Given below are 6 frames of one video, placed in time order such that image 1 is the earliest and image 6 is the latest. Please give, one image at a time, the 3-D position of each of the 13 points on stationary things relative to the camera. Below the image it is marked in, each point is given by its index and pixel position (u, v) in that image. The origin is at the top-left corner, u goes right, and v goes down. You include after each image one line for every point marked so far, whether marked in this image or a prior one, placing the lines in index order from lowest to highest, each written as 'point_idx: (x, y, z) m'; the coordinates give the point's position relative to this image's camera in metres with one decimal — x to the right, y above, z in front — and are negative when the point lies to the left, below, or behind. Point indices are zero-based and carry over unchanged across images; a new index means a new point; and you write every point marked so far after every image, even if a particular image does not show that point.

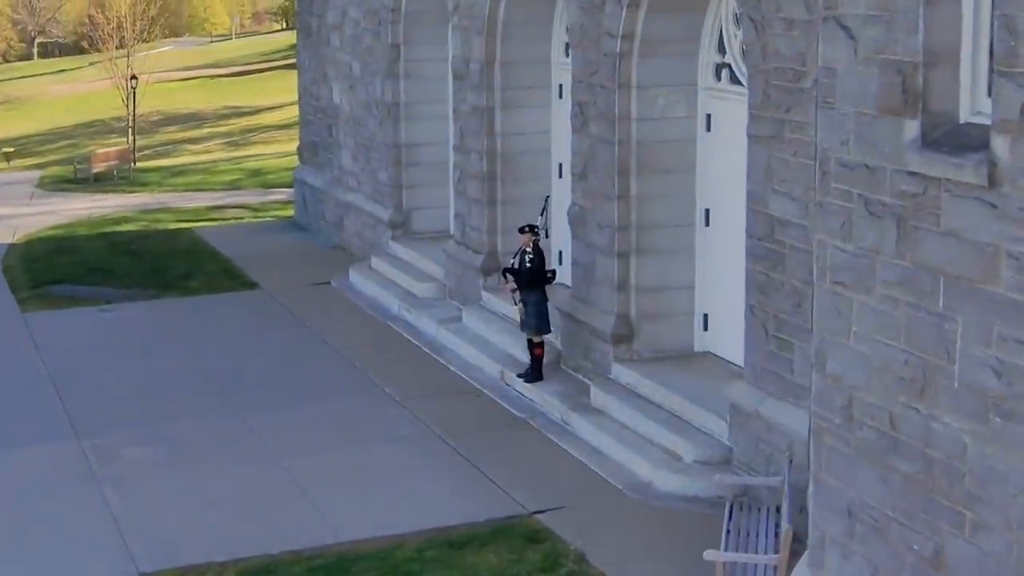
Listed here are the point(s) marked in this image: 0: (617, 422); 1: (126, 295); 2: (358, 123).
0: (+0.8, -1.0, +10.7) m
1: (-4.6, -0.1, +17.4) m
2: (-2.1, +2.2, +19.5) m
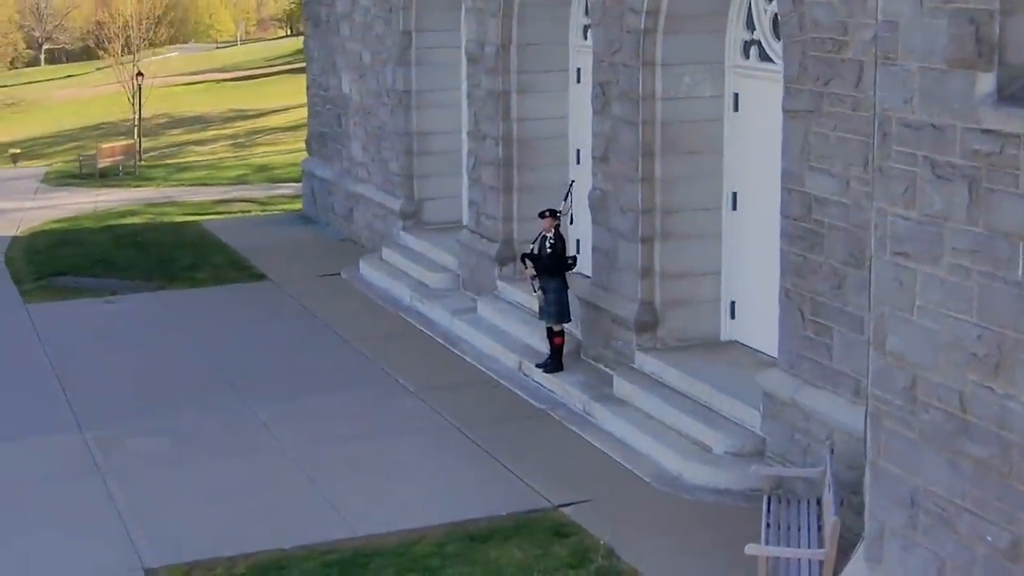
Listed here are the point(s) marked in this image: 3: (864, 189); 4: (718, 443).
0: (+0.9, -0.9, +10.3) m
1: (-4.5, 0.0, +17.0) m
2: (-1.9, +2.3, +19.1) m
3: (+1.9, +0.6, +8.0) m
4: (+1.3, -1.0, +9.3) m
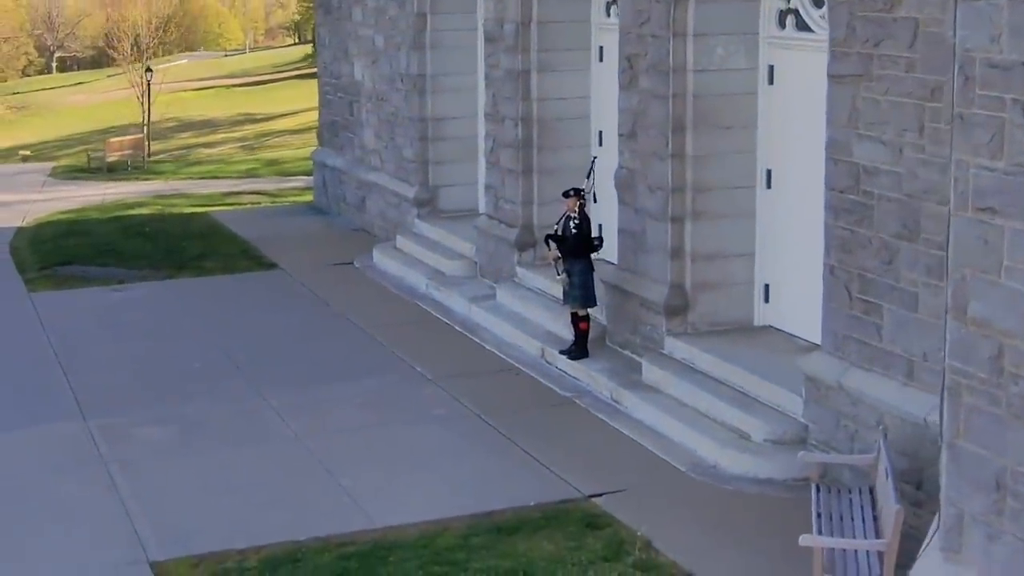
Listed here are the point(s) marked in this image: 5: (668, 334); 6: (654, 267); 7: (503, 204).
0: (+1.1, -0.8, +9.8) m
1: (-4.3, +0.1, +16.5) m
2: (-1.7, +2.4, +18.6) m
3: (+2.1, +0.7, +7.5) m
4: (+1.5, -0.9, +8.8) m
5: (+1.1, -0.3, +10.5) m
6: (+1.0, +0.2, +10.7) m
7: (-0.1, +0.8, +13.8) m
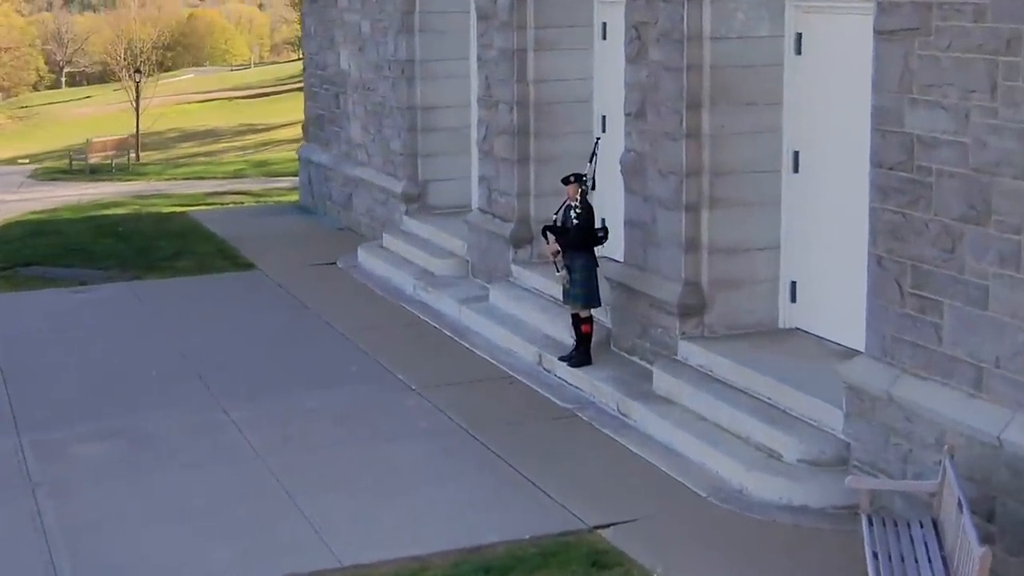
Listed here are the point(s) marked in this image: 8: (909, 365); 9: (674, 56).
0: (+1.1, -0.7, +8.5) m
1: (-4.3, +0.1, +15.3) m
2: (-1.7, +2.4, +17.4) m
3: (+2.1, +0.7, +6.3) m
4: (+1.4, -0.8, +7.5) m
5: (+1.1, -0.3, +9.3) m
6: (+1.0, +0.2, +9.4) m
7: (-0.1, +0.8, +12.6) m
8: (+1.9, -0.4, +6.9) m
9: (+1.0, +1.5, +9.2) m
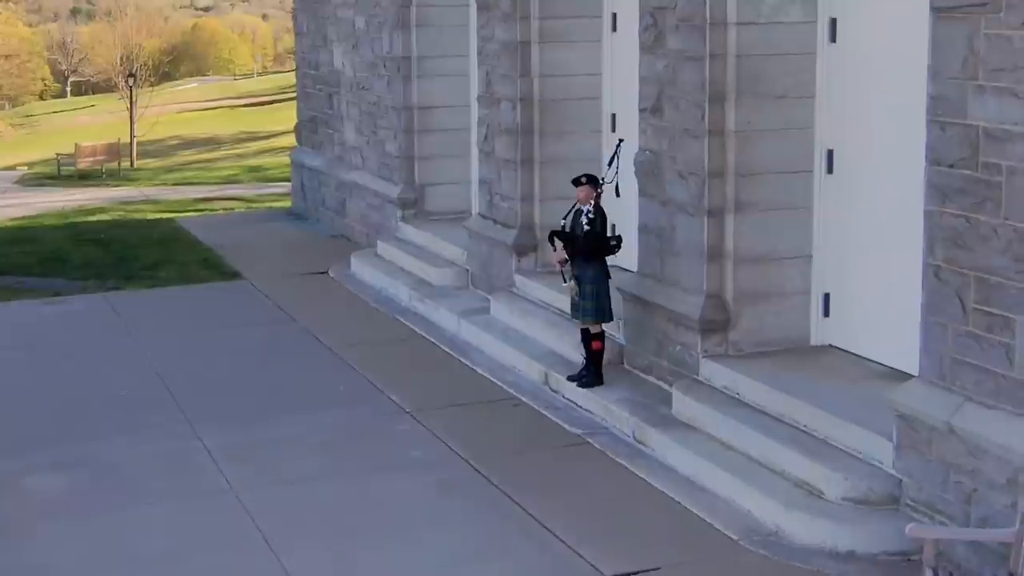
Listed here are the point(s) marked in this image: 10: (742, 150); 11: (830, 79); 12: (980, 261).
0: (+1.1, -0.8, +7.6) m
1: (-4.3, 0.0, +14.4) m
2: (-1.7, +2.3, +16.5) m
3: (+2.1, +0.7, +5.4) m
4: (+1.5, -0.9, +6.6) m
5: (+1.1, -0.4, +8.4) m
6: (+1.0, +0.1, +8.5) m
7: (-0.1, +0.7, +11.7) m
8: (+1.9, -0.4, +6.0) m
9: (+1.0, +1.4, +8.3) m
10: (+1.3, +0.8, +8.2) m
11: (+1.8, +1.2, +8.1) m
12: (+1.9, +0.1, +5.9) m
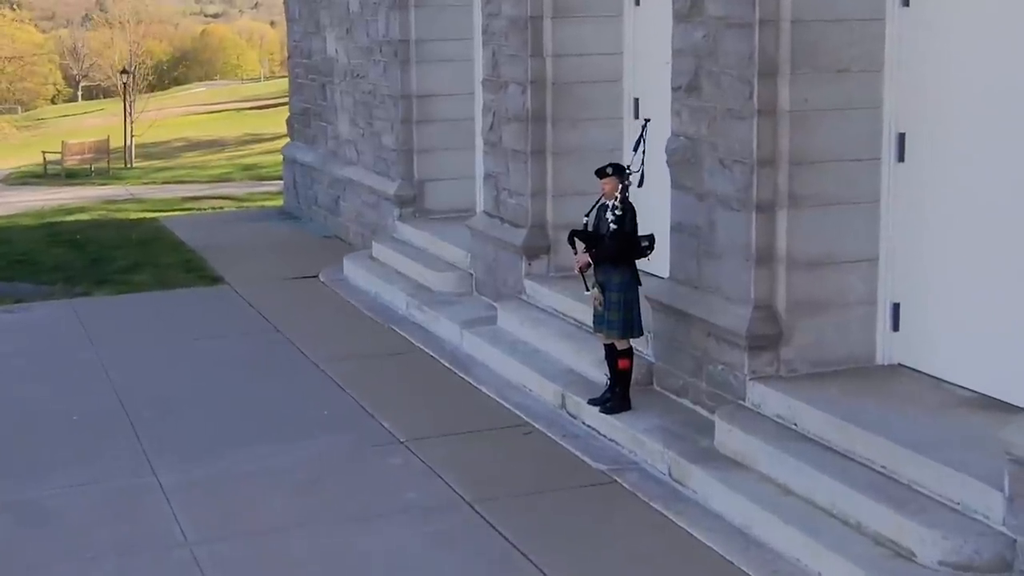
0: (+1.1, -0.9, +6.3) m
1: (-4.2, 0.0, +13.1) m
2: (-1.6, +2.2, +15.2) m
3: (+2.1, +0.6, +4.1) m
4: (+1.5, -0.9, +5.3) m
5: (+1.2, -0.4, +7.1) m
6: (+1.1, 0.0, +7.2) m
7: (0.0, +0.7, +10.4) m
8: (+2.0, -0.5, +4.7) m
9: (+1.1, +1.4, +7.0) m
10: (+1.4, +0.7, +6.9) m
11: (+1.8, +1.1, +6.8) m
12: (+2.0, +0.1, +4.6) m
